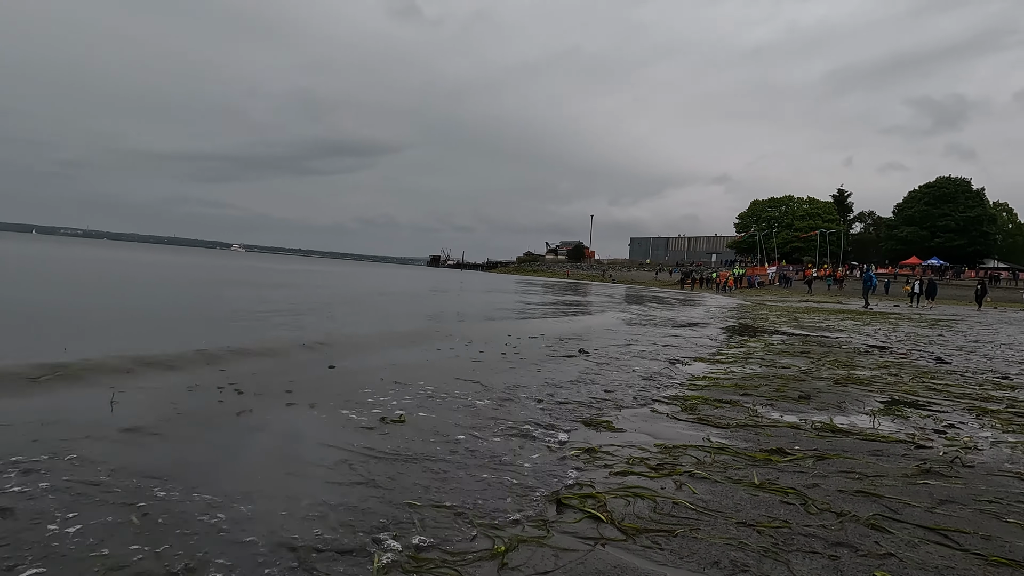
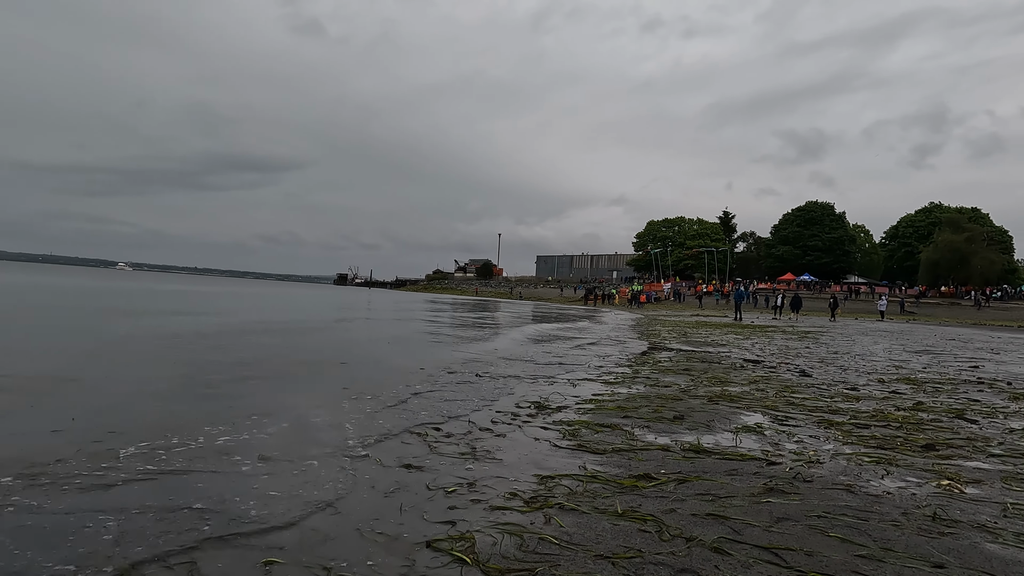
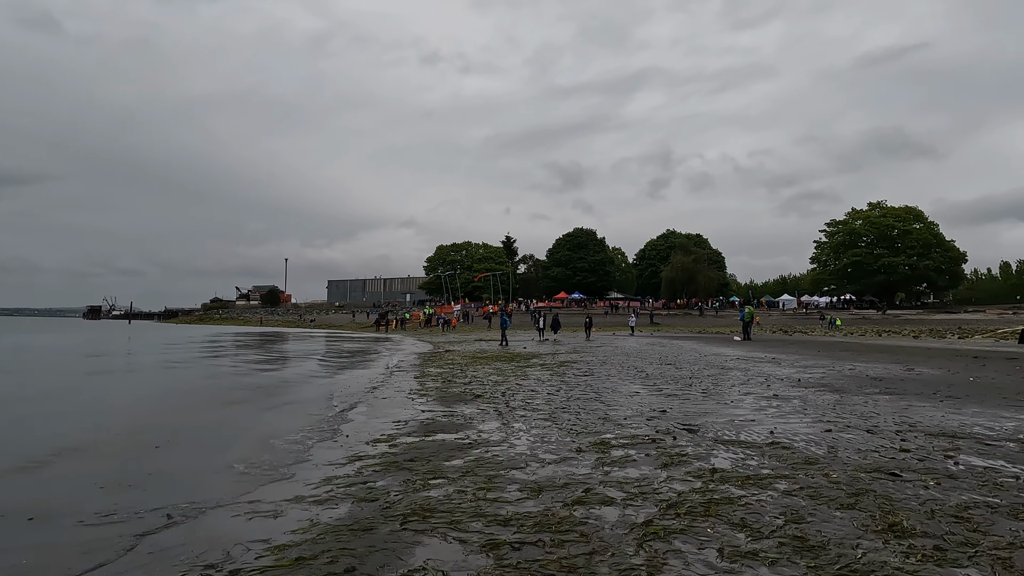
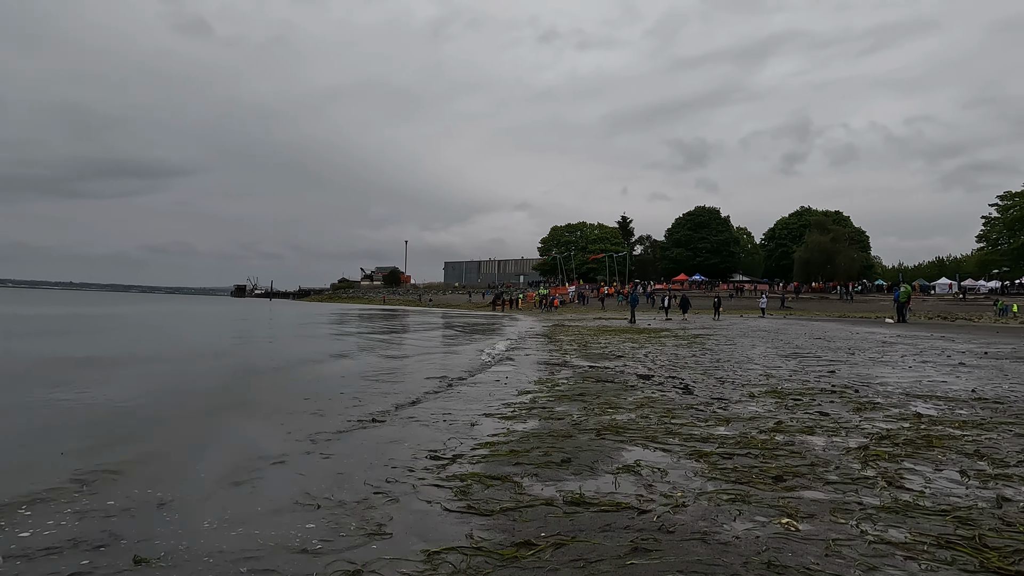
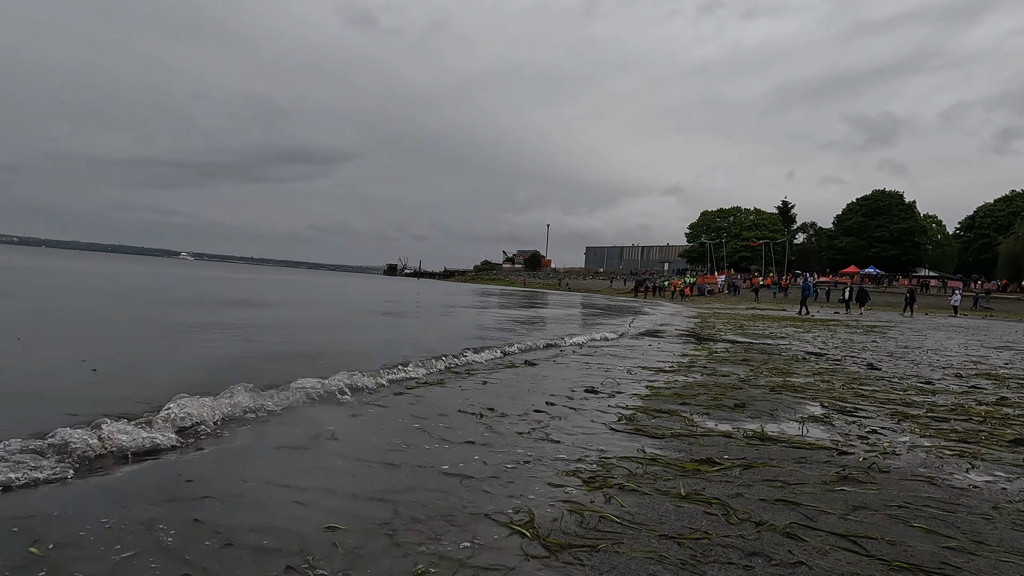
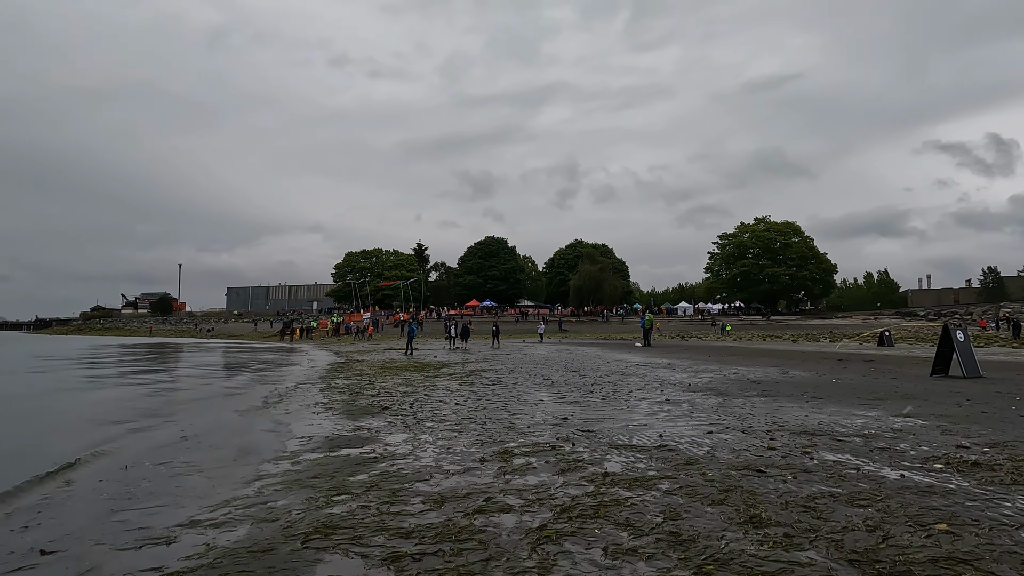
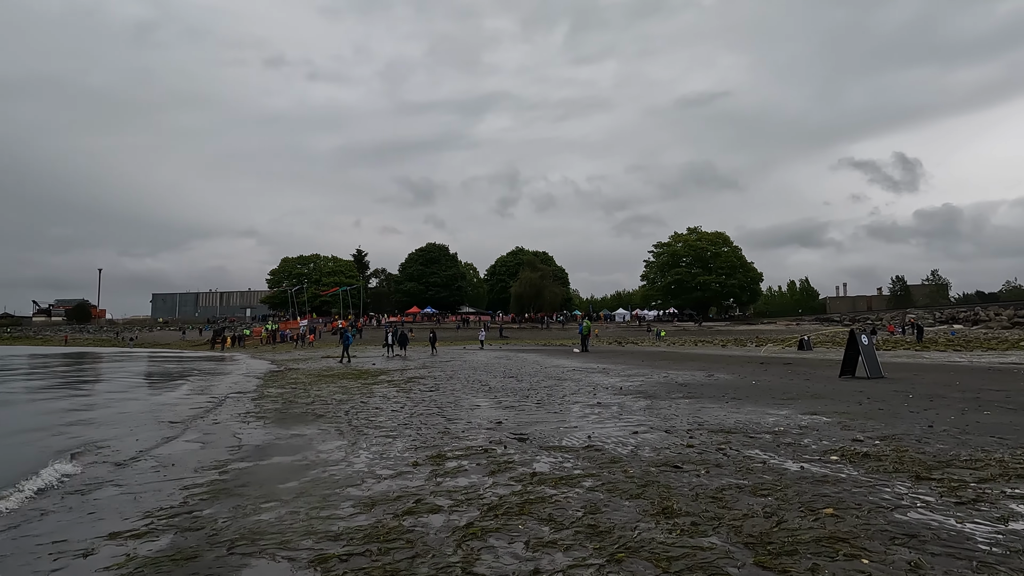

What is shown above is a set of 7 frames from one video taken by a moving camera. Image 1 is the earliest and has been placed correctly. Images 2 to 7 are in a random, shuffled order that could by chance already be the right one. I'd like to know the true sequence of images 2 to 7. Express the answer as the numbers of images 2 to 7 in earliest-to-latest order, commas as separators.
5, 2, 4, 3, 6, 7
